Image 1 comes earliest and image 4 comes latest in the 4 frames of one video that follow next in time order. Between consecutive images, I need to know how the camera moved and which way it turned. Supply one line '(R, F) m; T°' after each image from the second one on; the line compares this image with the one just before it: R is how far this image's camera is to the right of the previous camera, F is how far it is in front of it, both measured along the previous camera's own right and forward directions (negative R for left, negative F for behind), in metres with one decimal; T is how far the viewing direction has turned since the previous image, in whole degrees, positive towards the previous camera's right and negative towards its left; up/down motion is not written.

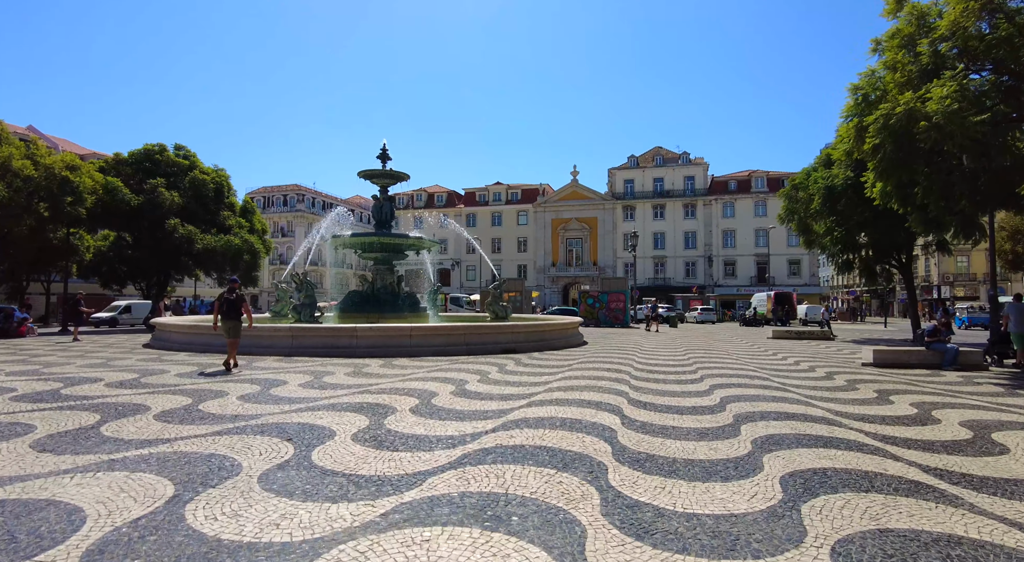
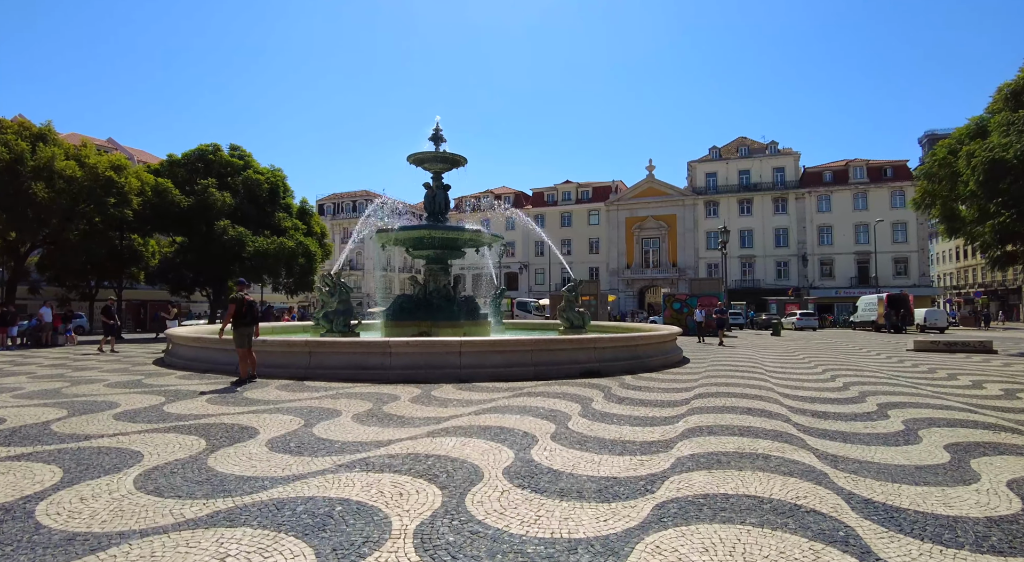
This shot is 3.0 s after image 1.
(-0.2, +2.7) m; -7°
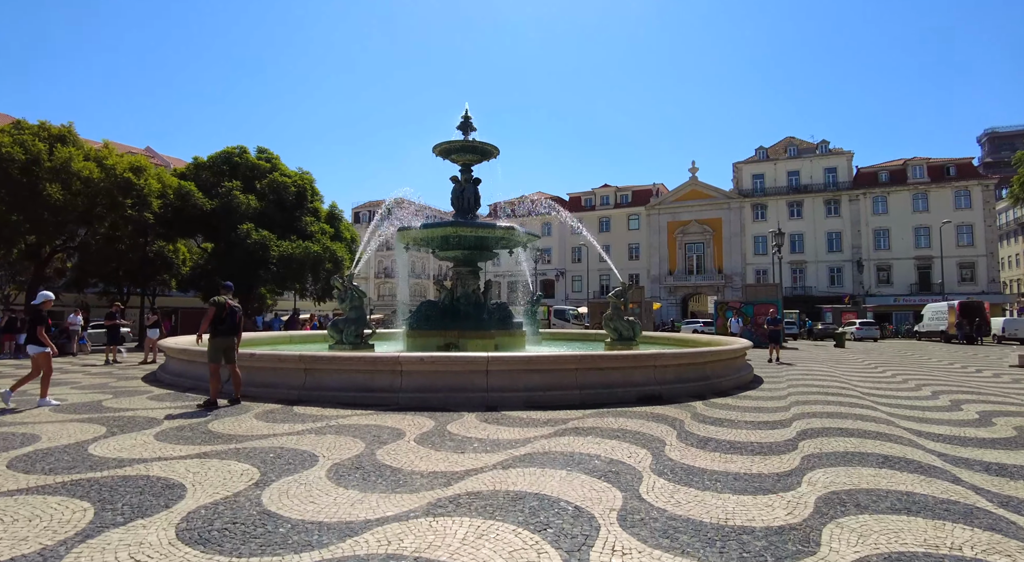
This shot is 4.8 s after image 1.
(0.0, +1.5) m; -4°
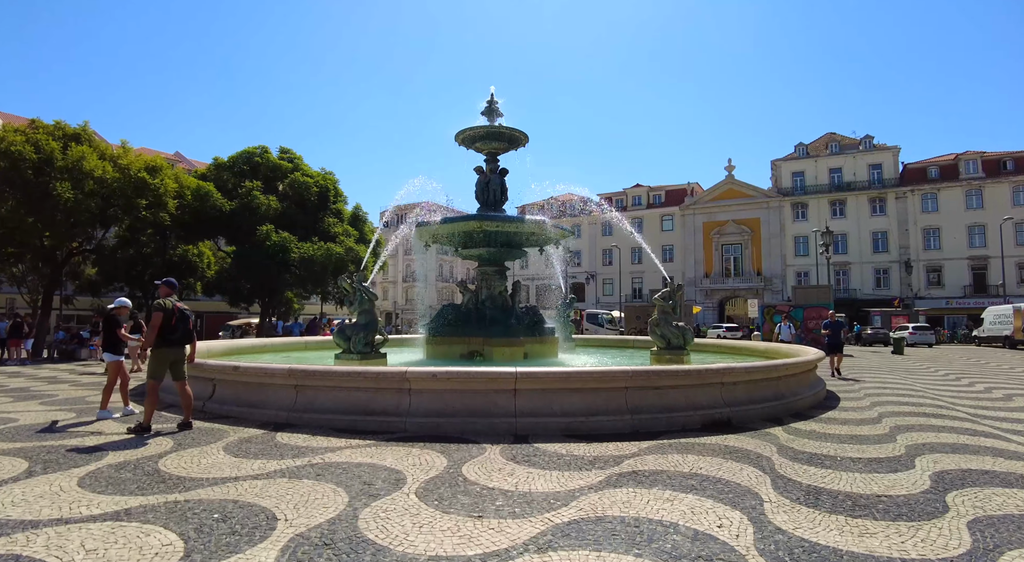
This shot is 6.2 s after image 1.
(0.0, +1.2) m; -3°
